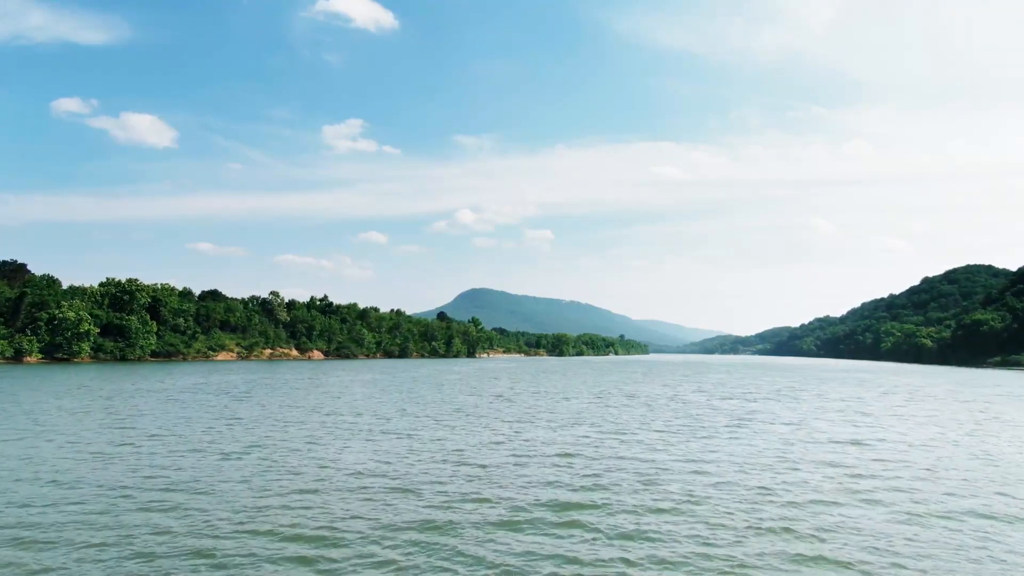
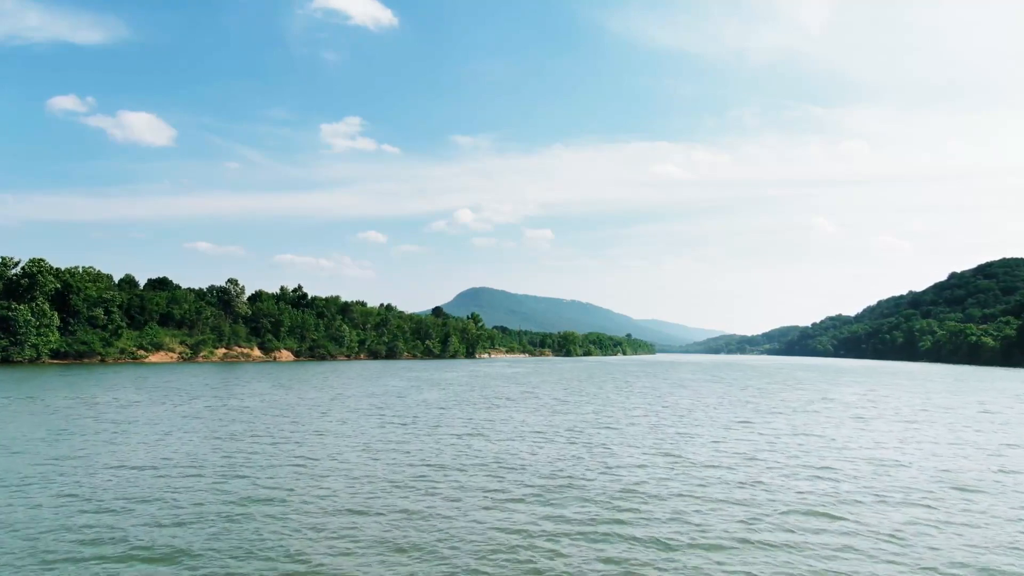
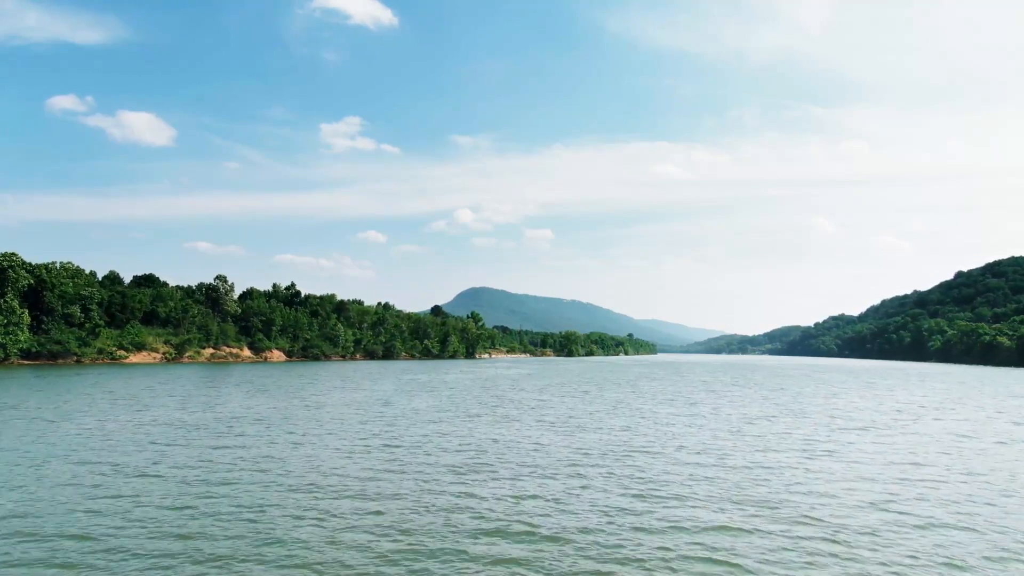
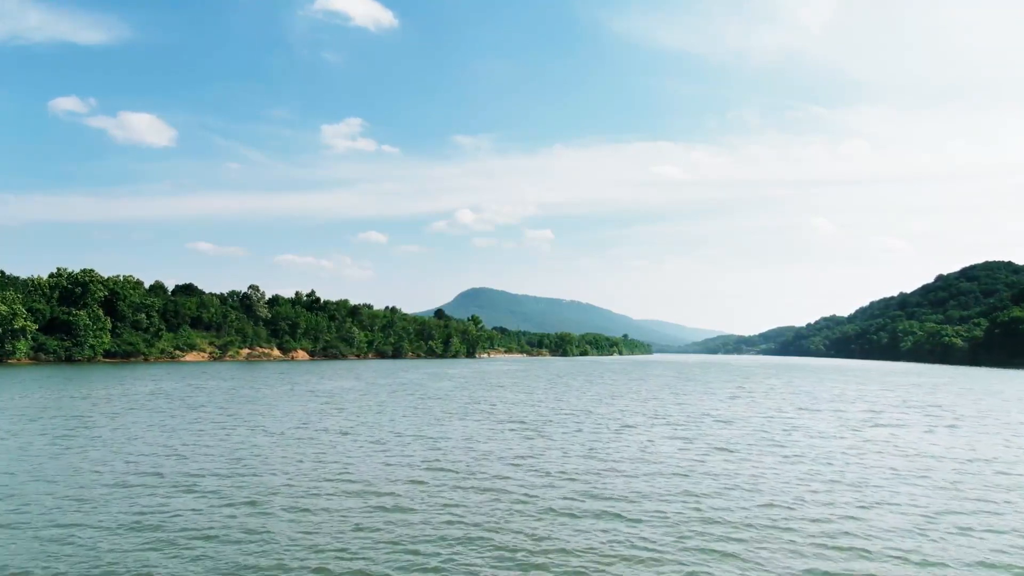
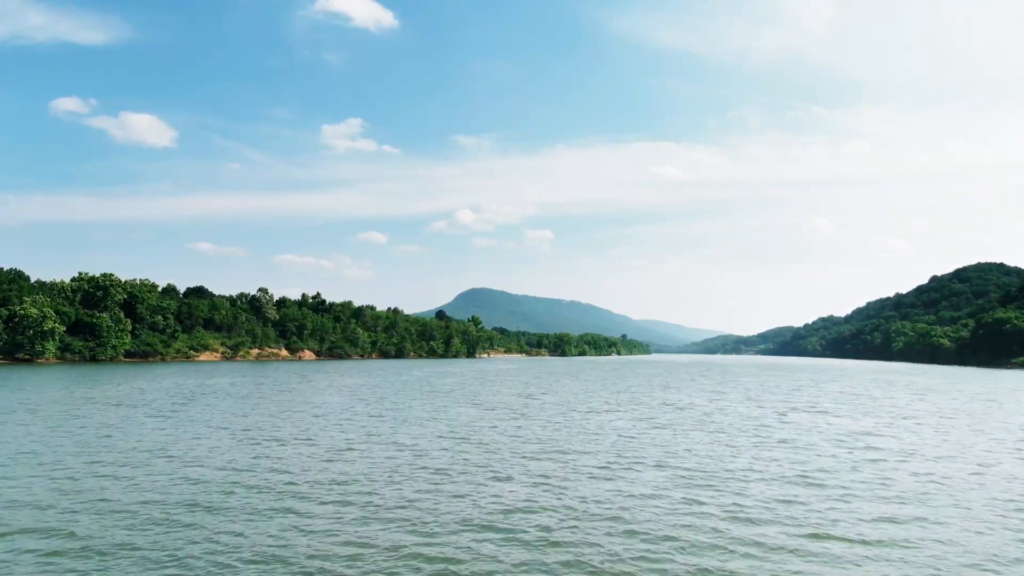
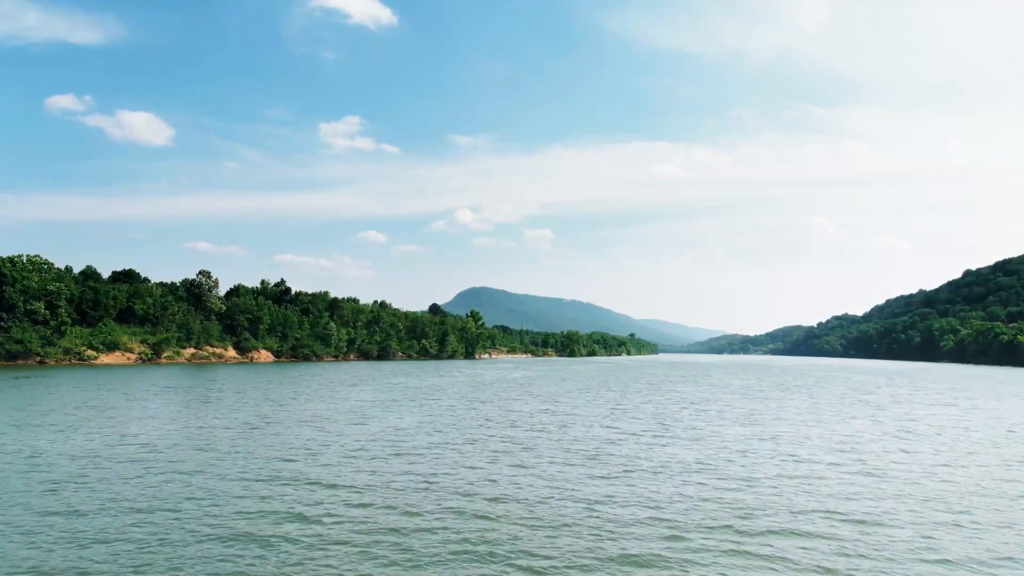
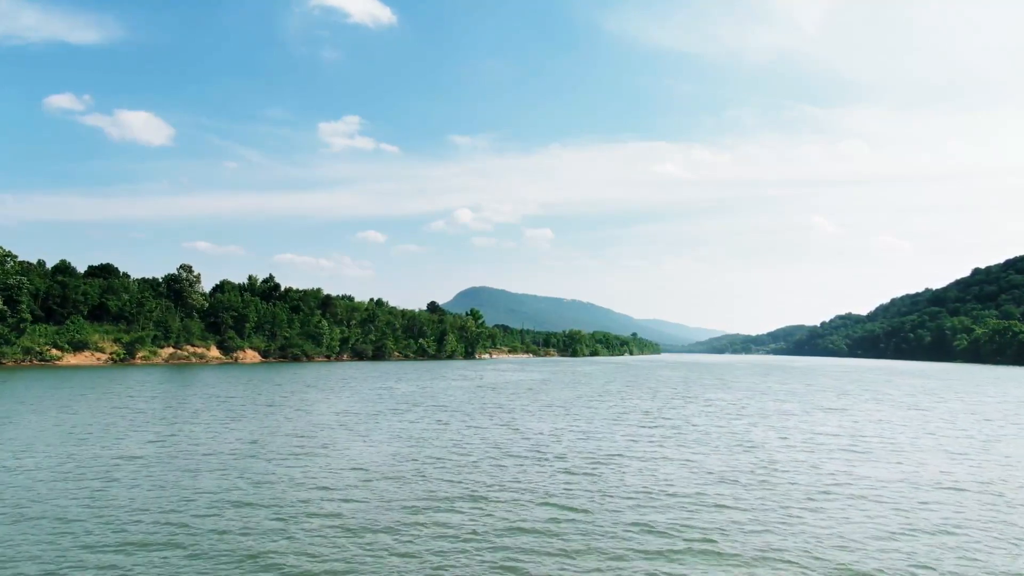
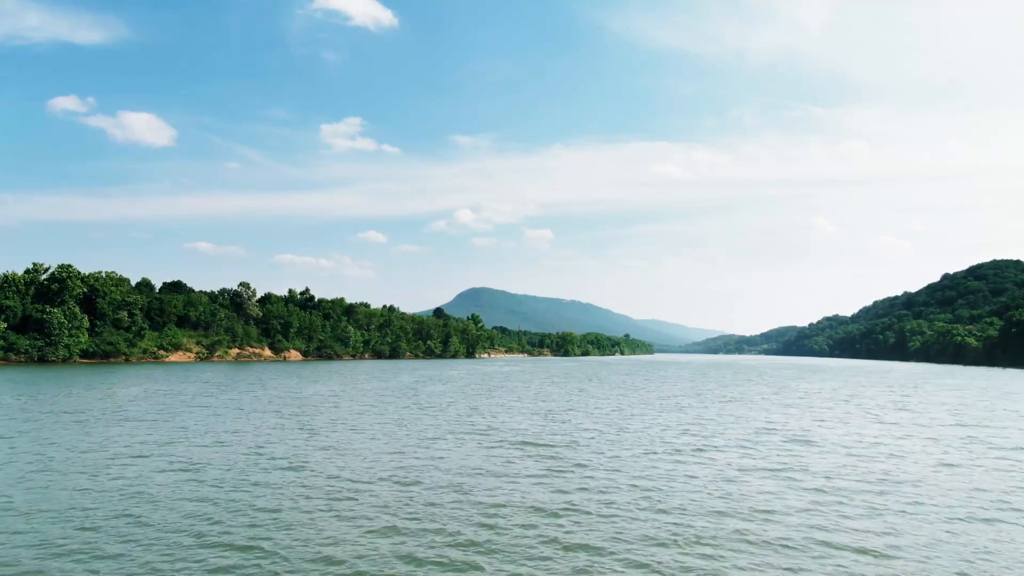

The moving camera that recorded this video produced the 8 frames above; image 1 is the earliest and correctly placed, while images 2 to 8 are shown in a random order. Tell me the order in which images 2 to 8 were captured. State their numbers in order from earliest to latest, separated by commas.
5, 4, 8, 2, 3, 6, 7
